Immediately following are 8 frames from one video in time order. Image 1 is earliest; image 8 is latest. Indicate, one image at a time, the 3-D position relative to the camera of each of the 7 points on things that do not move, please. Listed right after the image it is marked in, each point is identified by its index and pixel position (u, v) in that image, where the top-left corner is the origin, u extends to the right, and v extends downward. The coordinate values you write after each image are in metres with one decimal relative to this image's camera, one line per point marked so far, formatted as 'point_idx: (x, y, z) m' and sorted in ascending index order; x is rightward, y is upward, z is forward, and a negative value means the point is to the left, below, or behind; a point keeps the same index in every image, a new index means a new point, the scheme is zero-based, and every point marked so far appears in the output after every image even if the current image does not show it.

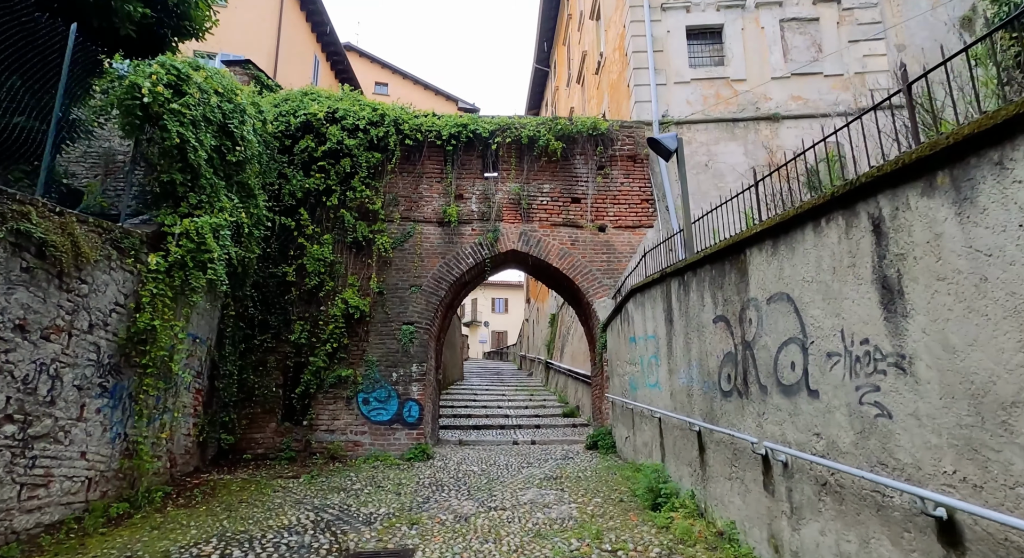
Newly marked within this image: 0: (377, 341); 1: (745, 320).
0: (-2.3, -1.1, +7.9) m
1: (+1.8, -0.3, +3.6) m
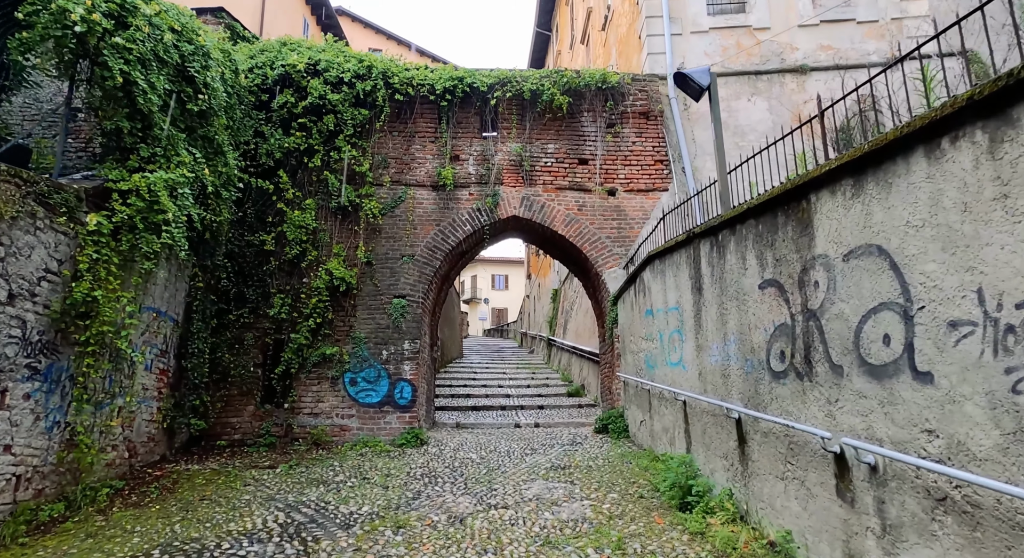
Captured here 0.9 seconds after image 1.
0: (-2.3, -0.6, +7.2) m
1: (+1.8, 0.0, +2.9) m
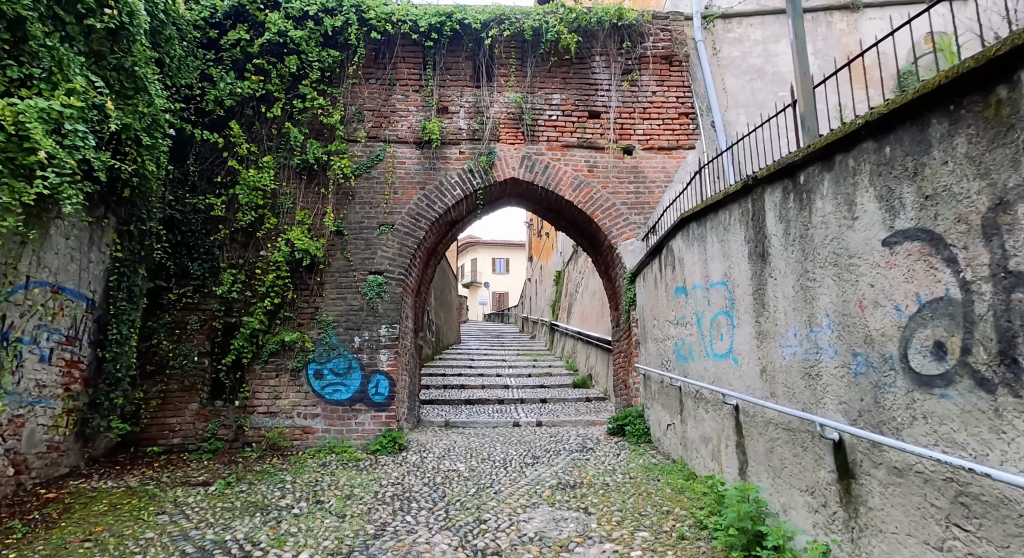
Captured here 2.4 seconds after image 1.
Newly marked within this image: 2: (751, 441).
0: (-2.3, -0.2, +6.1) m
1: (+1.8, +0.2, +1.7) m
2: (+1.7, -1.1, +3.3) m
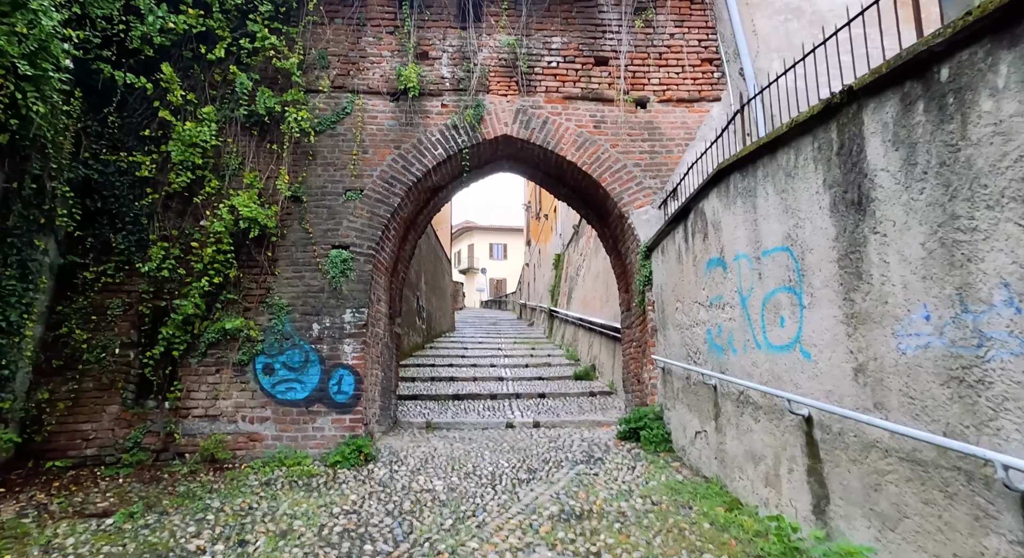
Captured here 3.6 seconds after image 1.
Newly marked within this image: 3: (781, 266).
0: (-2.4, 0.0, +5.0) m
1: (+1.7, +0.3, +0.7) m
2: (+1.6, -0.9, +2.3) m
3: (+1.7, +0.1, +2.9) m
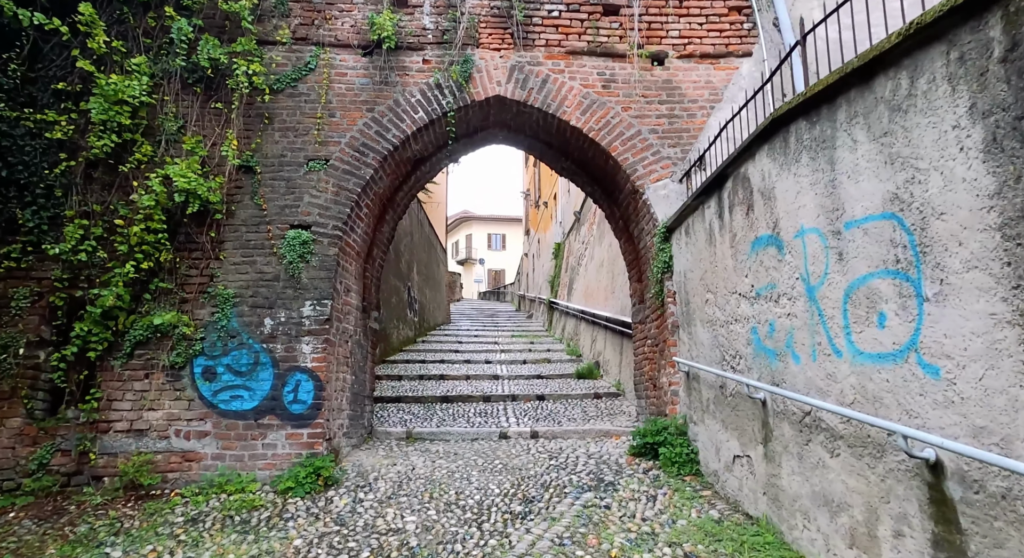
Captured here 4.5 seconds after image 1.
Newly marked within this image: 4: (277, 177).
0: (-2.5, +0.2, +4.2) m
1: (+1.7, +0.4, -0.2) m
2: (+1.5, -0.9, +1.5) m
3: (+1.6, +0.2, +2.0) m
4: (-2.3, +1.0, +4.5) m
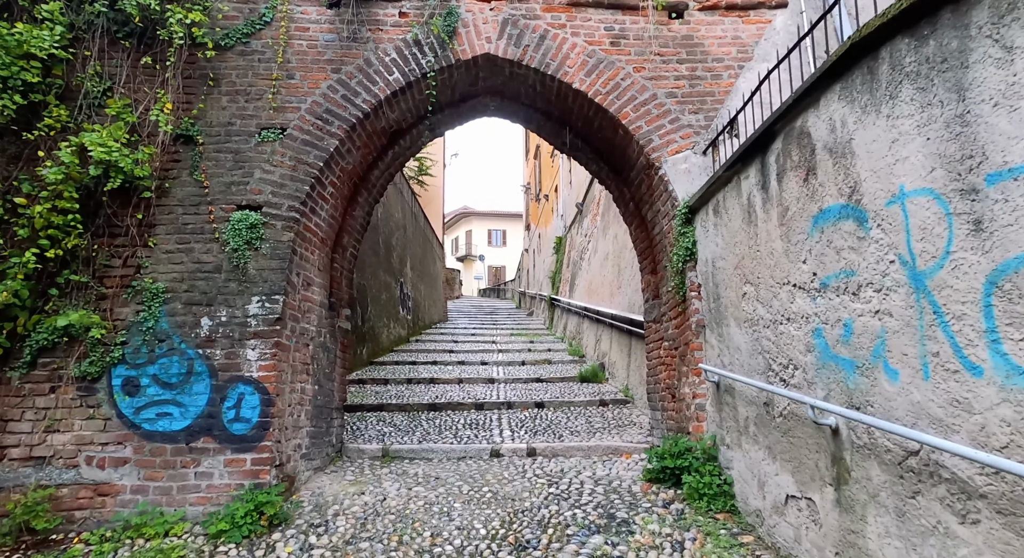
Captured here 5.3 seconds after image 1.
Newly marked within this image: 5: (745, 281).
0: (-2.5, +0.2, +3.5) m
1: (+1.6, +0.4, -0.9) m
2: (+1.5, -0.8, +0.7) m
3: (+1.5, +0.2, +1.3) m
4: (-2.3, +1.1, +3.8) m
5: (+1.5, 0.0, +2.9) m
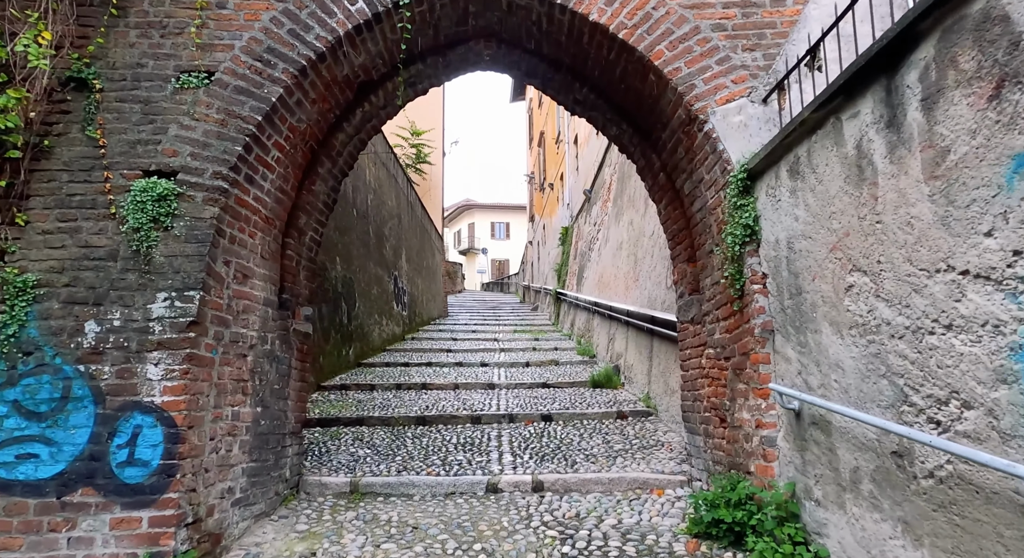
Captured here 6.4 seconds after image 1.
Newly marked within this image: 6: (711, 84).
0: (-2.6, +0.3, +2.6) m
1: (+1.5, +0.4, -1.9) m
2: (+1.4, -0.8, -0.2) m
3: (+1.5, +0.3, +0.3) m
4: (-2.3, +1.1, +2.8) m
5: (+1.4, 0.0, +2.0) m
6: (+1.3, +1.3, +3.0) m
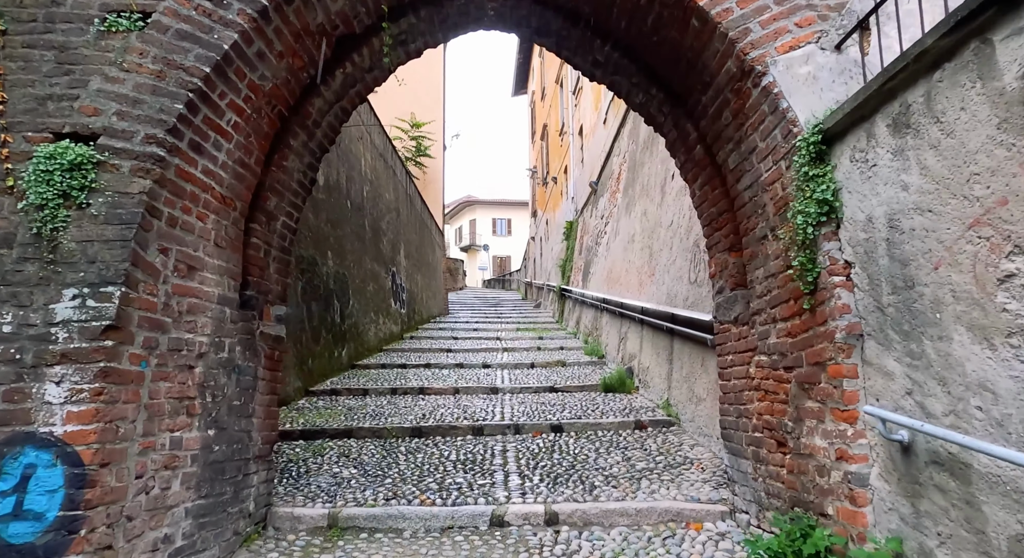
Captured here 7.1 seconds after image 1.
0: (-2.5, +0.3, +2.0) m
1: (+1.6, +0.5, -2.5) m
2: (+1.5, -0.8, -0.8) m
3: (+1.5, +0.3, -0.3) m
4: (-2.3, +1.1, +2.2) m
5: (+1.5, +0.1, +1.4) m
6: (+1.4, +1.3, +2.4) m
